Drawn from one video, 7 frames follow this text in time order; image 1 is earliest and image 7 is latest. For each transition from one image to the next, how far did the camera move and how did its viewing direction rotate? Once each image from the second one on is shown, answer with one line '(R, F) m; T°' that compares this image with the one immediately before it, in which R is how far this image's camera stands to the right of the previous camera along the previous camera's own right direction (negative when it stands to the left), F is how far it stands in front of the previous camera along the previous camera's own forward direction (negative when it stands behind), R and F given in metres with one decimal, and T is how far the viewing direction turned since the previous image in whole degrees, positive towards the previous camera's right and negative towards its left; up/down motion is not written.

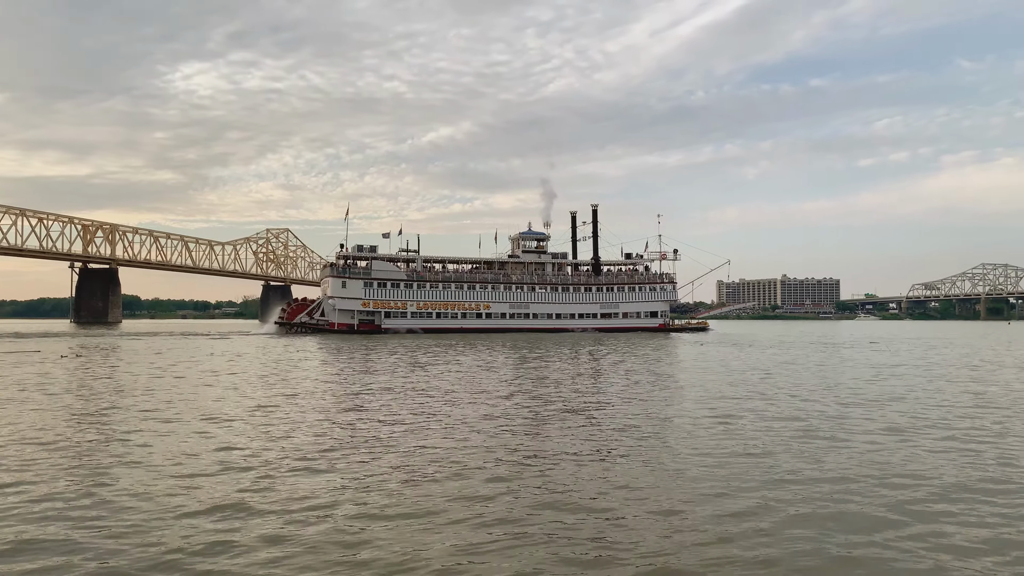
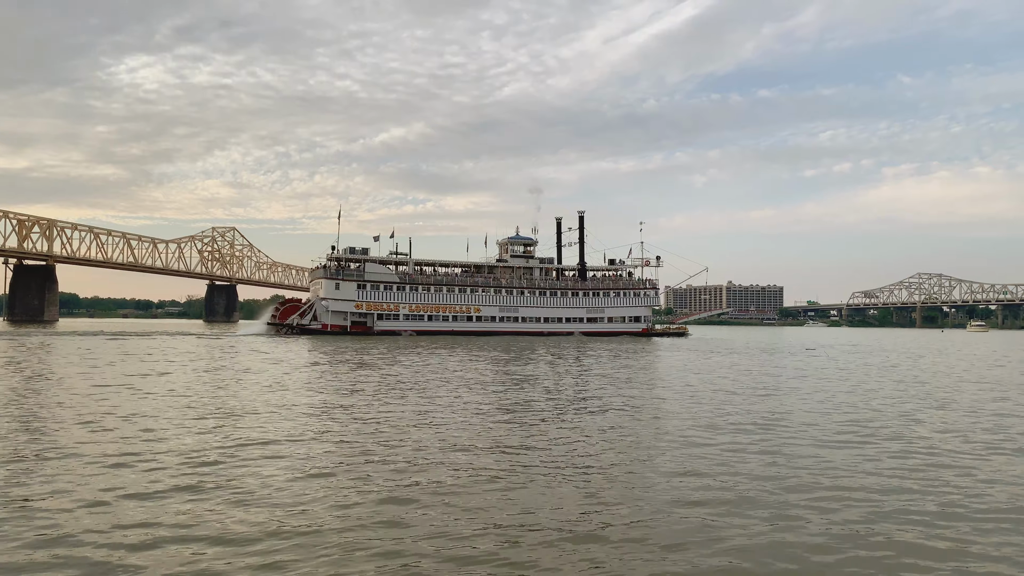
(-2.8, -1.1) m; +3°
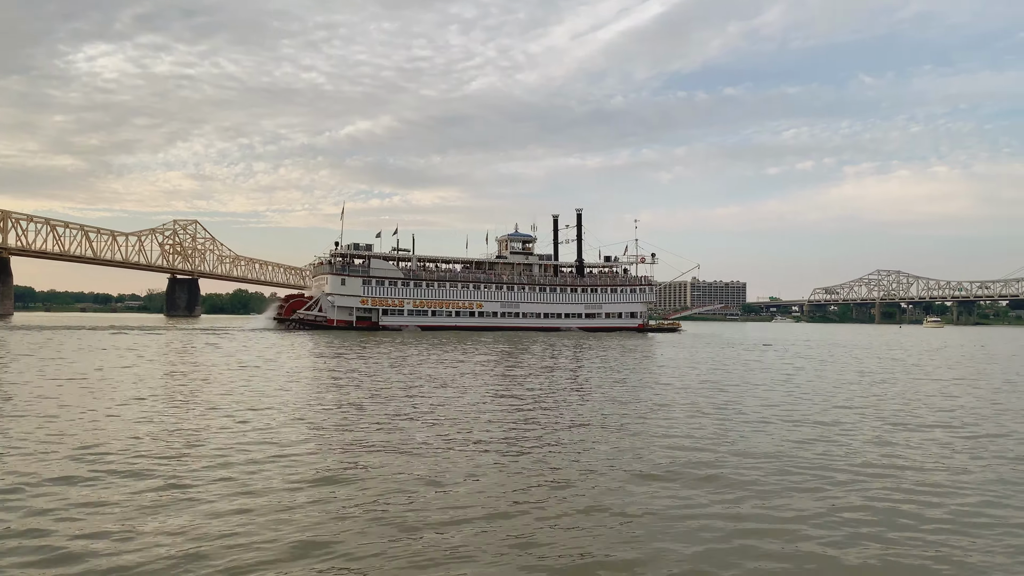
(-2.1, -1.4) m; +2°
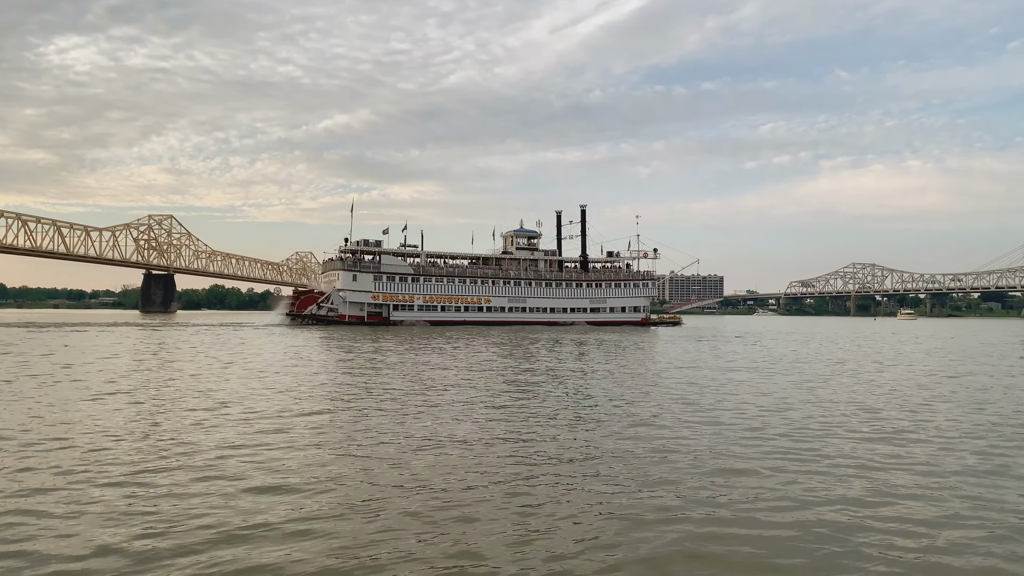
(-1.6, -1.2) m; +1°
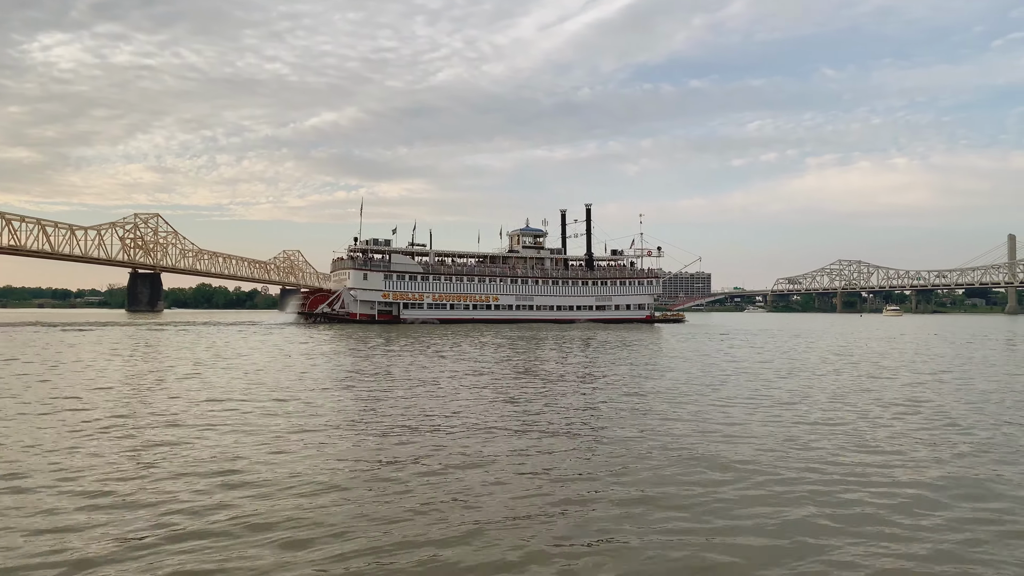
(-1.2, -0.9) m; 0°
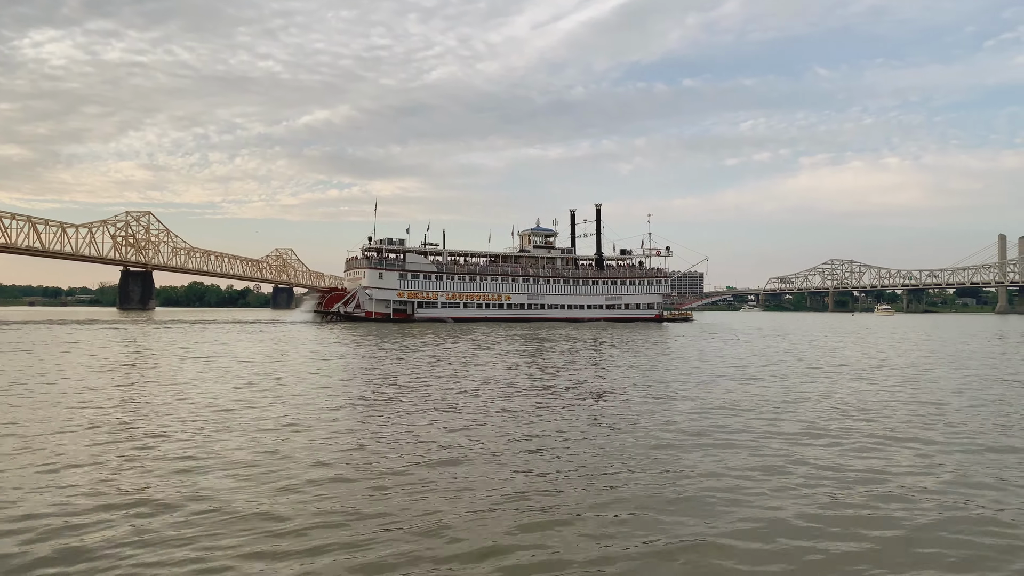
(-1.4, -0.8) m; 0°
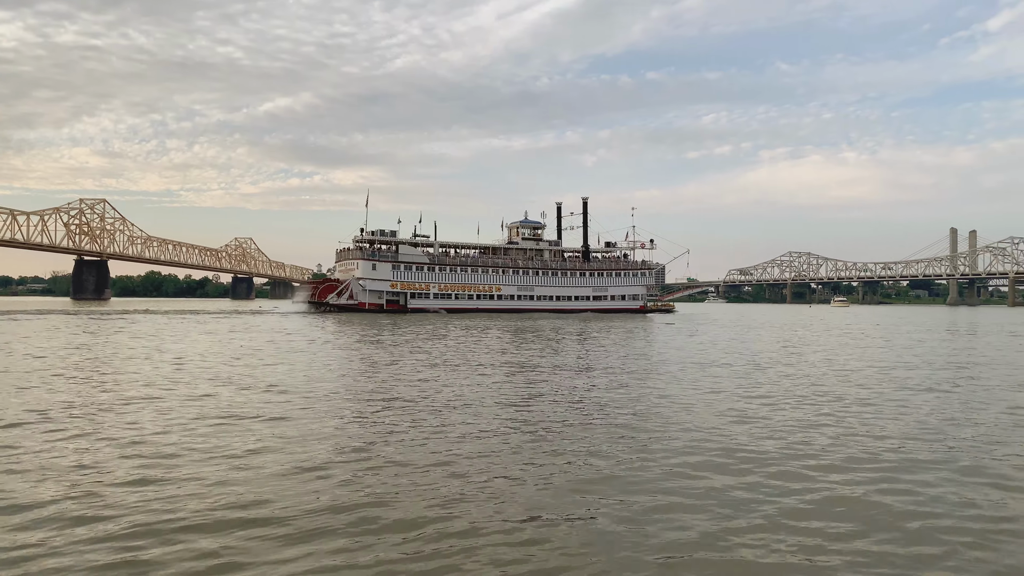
(-1.8, -1.3) m; +2°
